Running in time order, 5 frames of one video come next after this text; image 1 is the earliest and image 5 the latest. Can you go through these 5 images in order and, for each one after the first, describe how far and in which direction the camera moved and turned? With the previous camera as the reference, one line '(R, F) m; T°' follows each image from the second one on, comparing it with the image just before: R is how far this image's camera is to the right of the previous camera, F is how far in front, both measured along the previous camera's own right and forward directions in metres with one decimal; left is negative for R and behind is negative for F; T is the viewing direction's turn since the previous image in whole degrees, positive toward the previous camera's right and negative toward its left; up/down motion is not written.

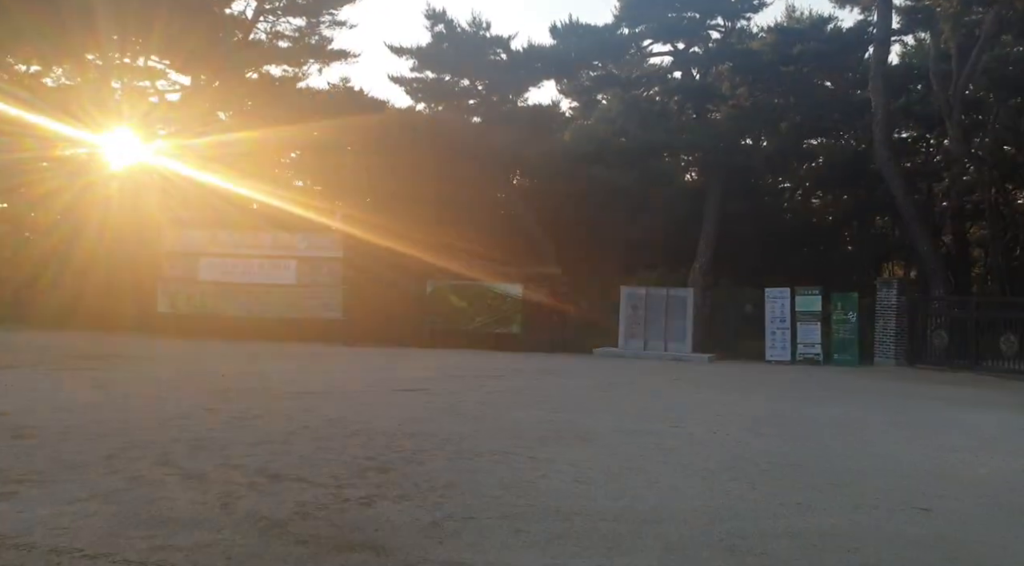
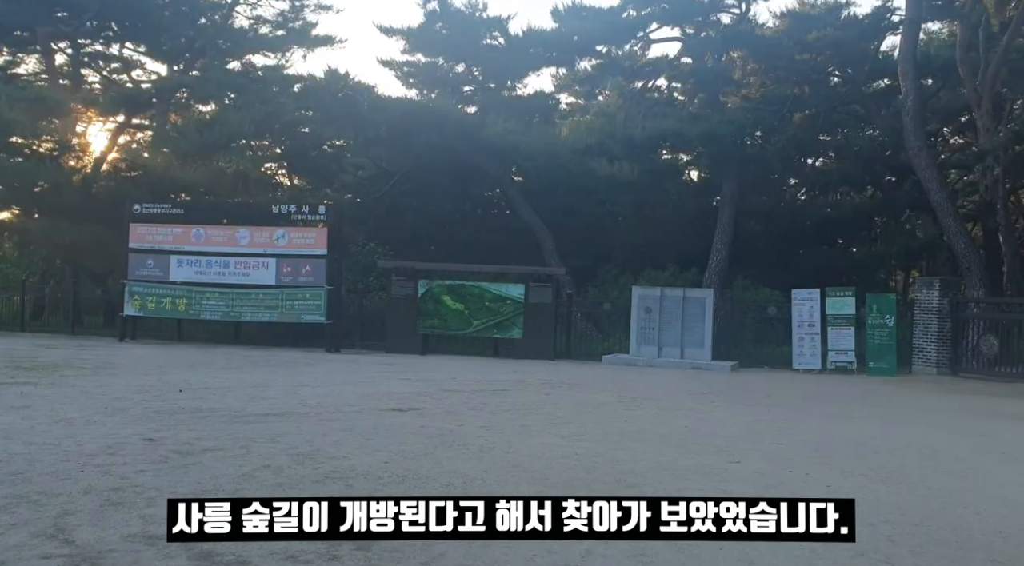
(-0.3, +2.2) m; +1°
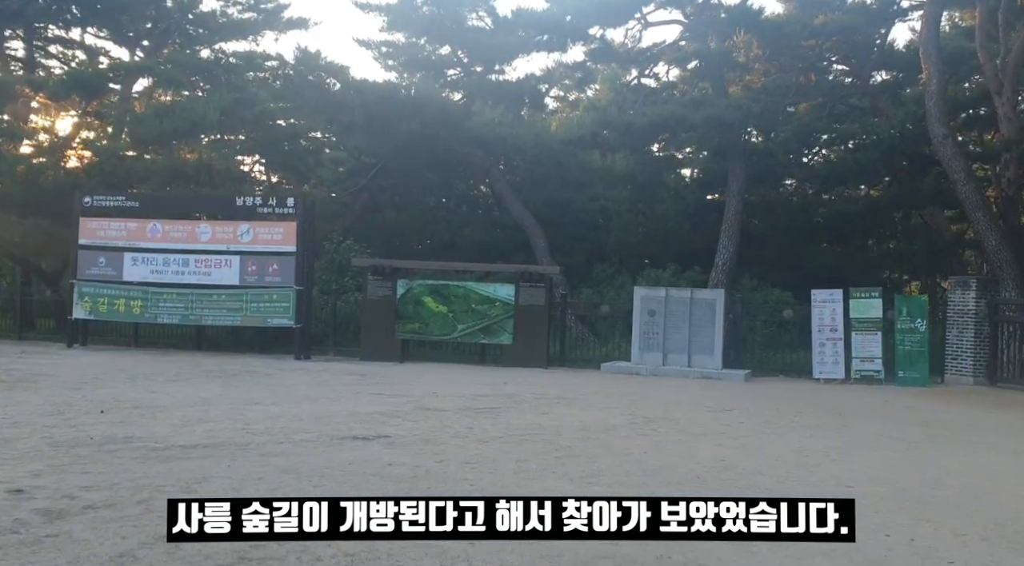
(-0.1, +2.2) m; +1°
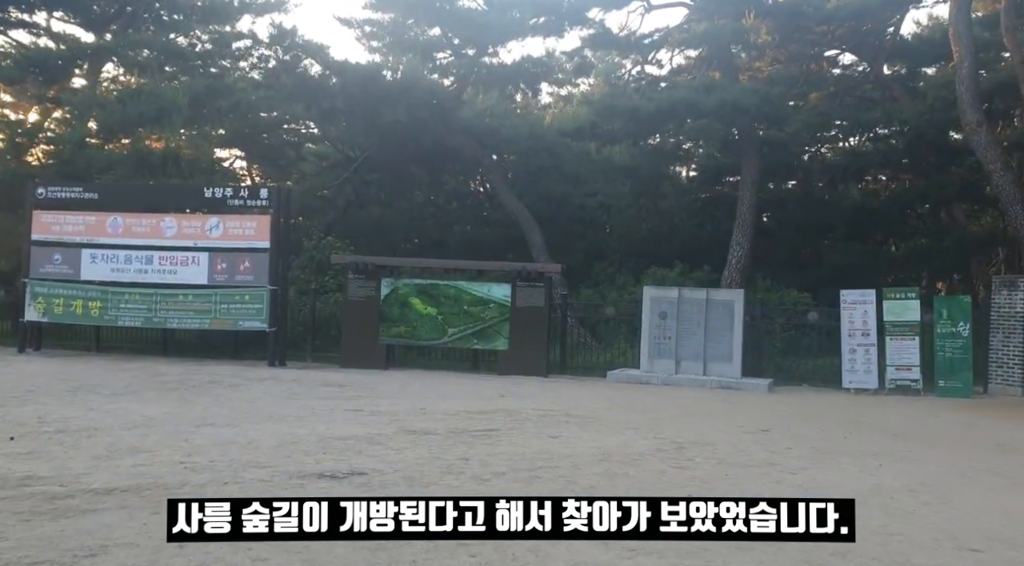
(-0.2, +1.9) m; +1°
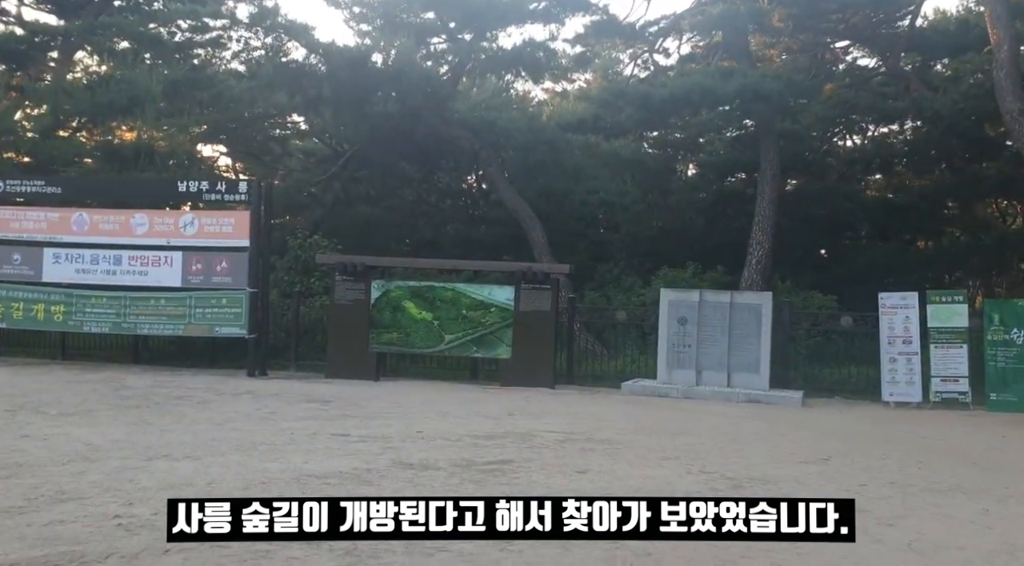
(-0.3, +1.7) m; +1°
